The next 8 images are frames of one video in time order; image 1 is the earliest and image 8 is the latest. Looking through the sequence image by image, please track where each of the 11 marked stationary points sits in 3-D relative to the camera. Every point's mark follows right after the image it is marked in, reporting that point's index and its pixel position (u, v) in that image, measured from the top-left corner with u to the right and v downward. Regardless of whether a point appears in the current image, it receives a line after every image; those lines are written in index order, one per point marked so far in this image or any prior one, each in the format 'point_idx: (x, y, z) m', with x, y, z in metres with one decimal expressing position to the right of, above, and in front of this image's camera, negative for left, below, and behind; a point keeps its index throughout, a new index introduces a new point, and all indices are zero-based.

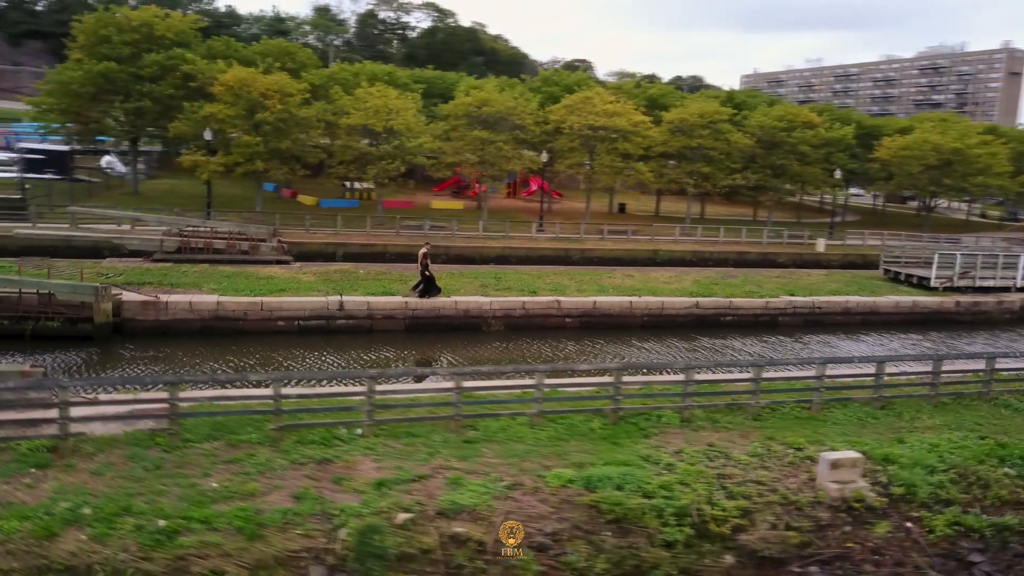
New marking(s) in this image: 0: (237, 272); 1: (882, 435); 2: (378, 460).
0: (-6.0, +0.4, +17.8) m
1: (+4.4, -1.8, +9.8) m
2: (-1.3, -1.7, +8.1) m
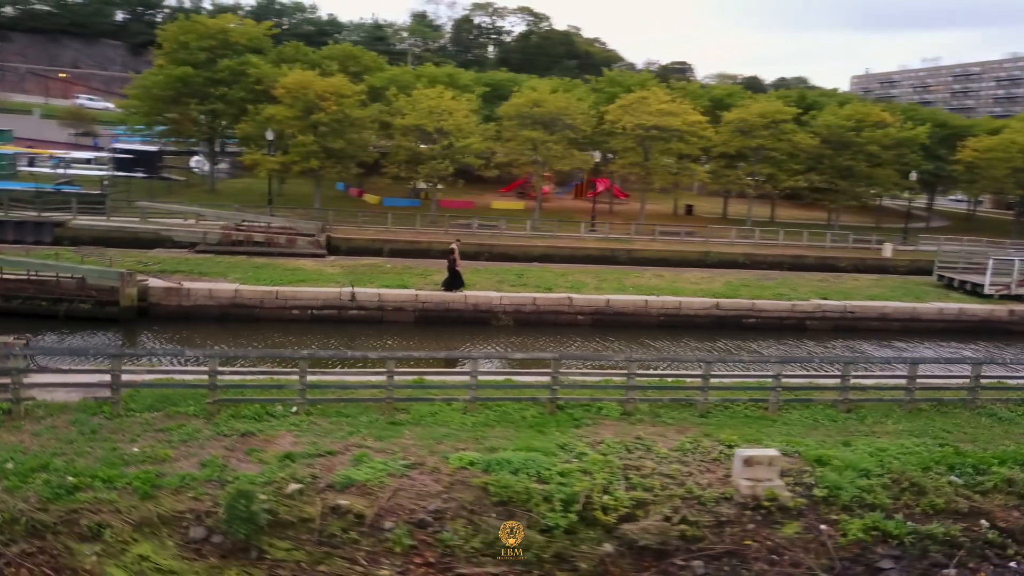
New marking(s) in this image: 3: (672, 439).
0: (-5.6, +0.6, +18.7) m
1: (+3.7, -1.7, +9.4) m
2: (-2.2, -1.5, +8.5) m
3: (+1.8, -1.7, +9.1) m
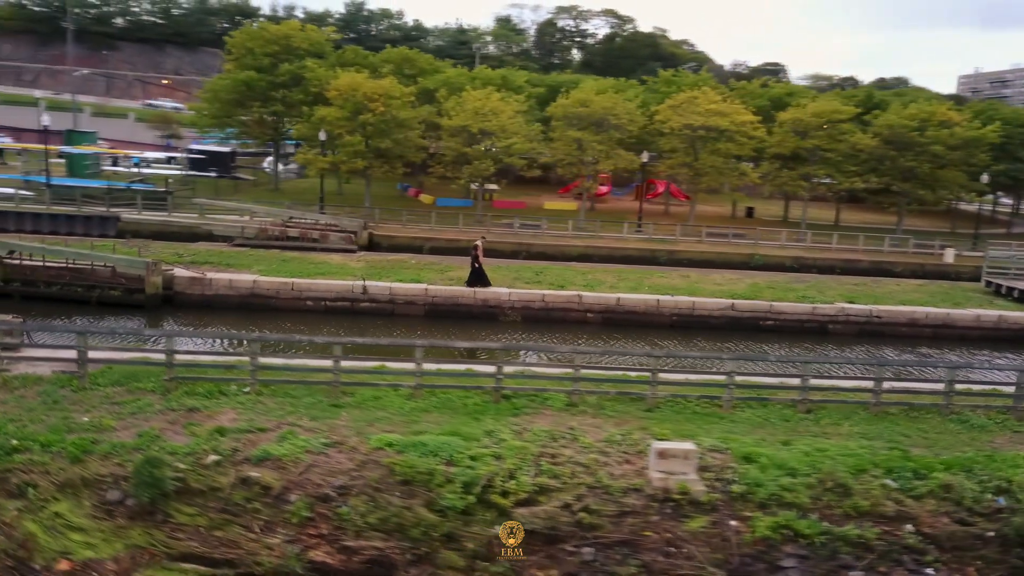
0: (-5.2, +0.8, +19.5) m
1: (+3.0, -1.7, +9.2) m
2: (-3.0, -1.4, +8.9) m
3: (+1.0, -1.6, +9.1) m
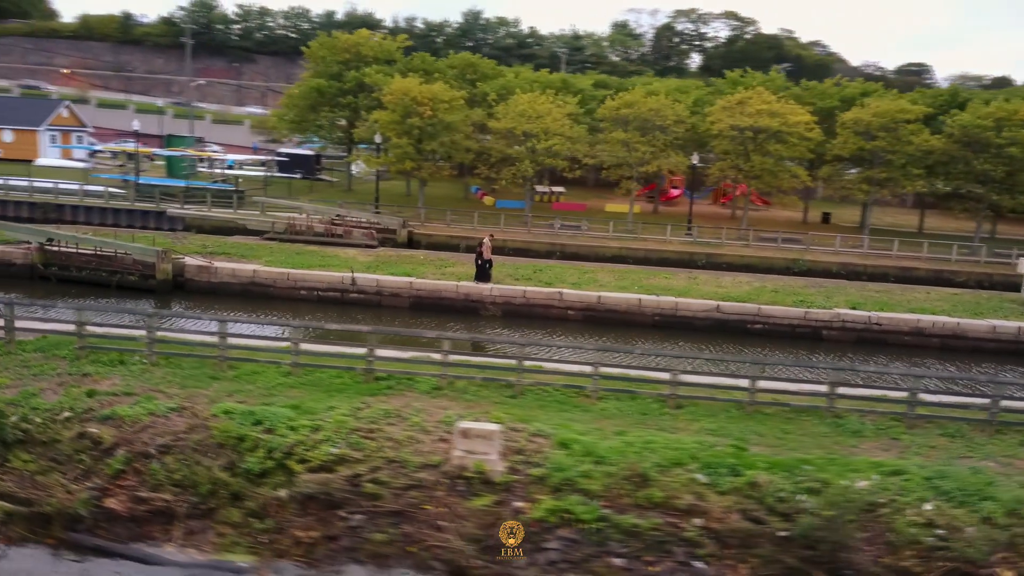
0: (-5.2, +1.0, +20.7) m
1: (+1.2, -1.6, +9.2) m
2: (-4.8, -1.1, +9.9) m
3: (-0.7, -1.4, +9.4) m
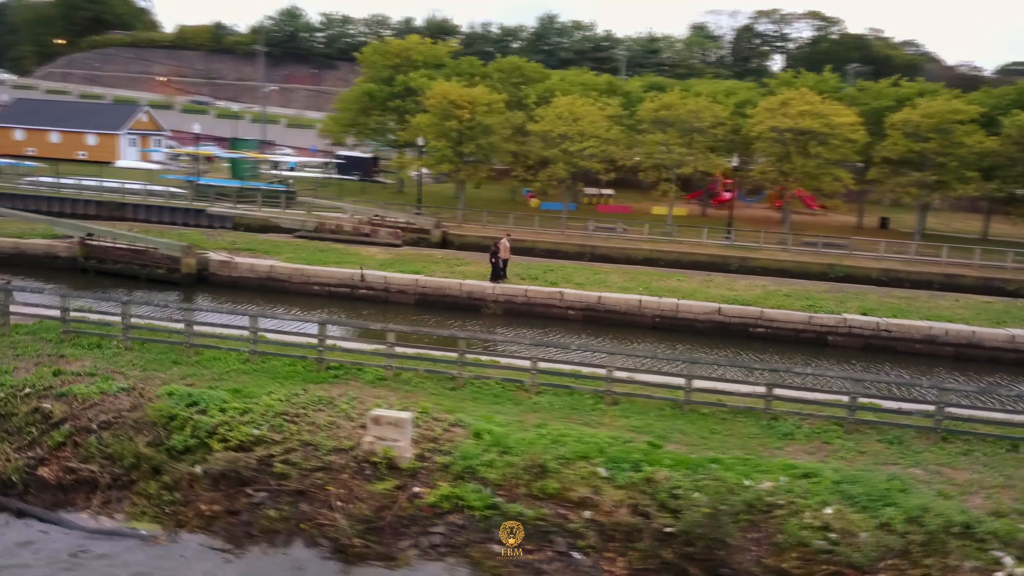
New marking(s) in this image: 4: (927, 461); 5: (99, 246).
0: (-4.8, +1.1, +21.4) m
1: (+0.3, -1.5, +9.3) m
2: (-5.5, -1.0, +10.6) m
3: (-1.6, -1.3, +9.7) m
4: (+4.5, -1.9, +8.8) m
5: (-10.1, +1.0, +19.9) m
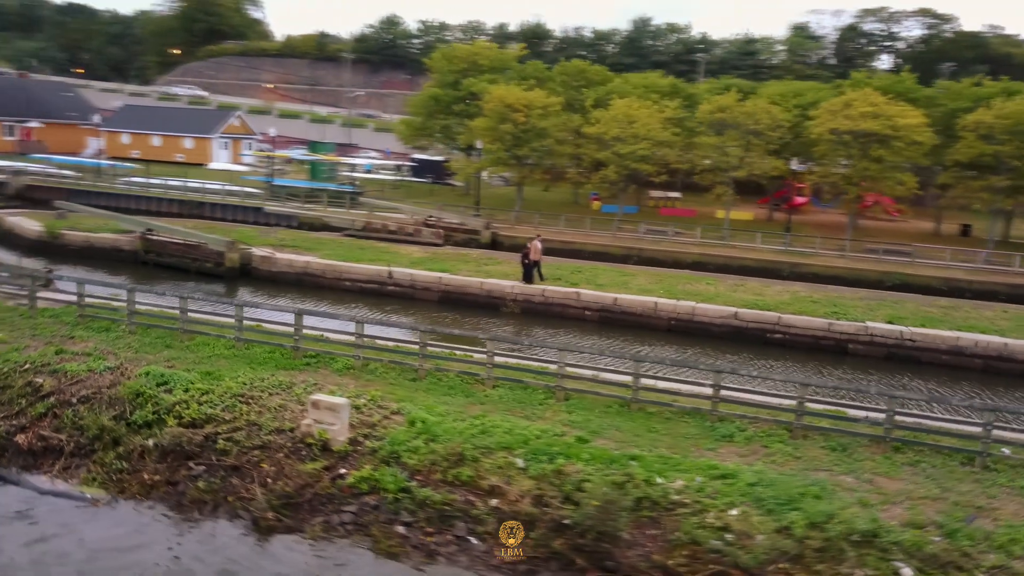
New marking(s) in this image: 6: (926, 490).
0: (-3.8, +1.2, +22.2) m
1: (-0.4, -1.5, +9.6) m
2: (-6.0, -0.8, +11.6) m
3: (-2.2, -1.3, +10.2) m
4: (+3.7, -1.9, +8.5) m
5: (-9.3, +1.2, +21.4) m
6: (+4.1, -2.0, +8.1) m
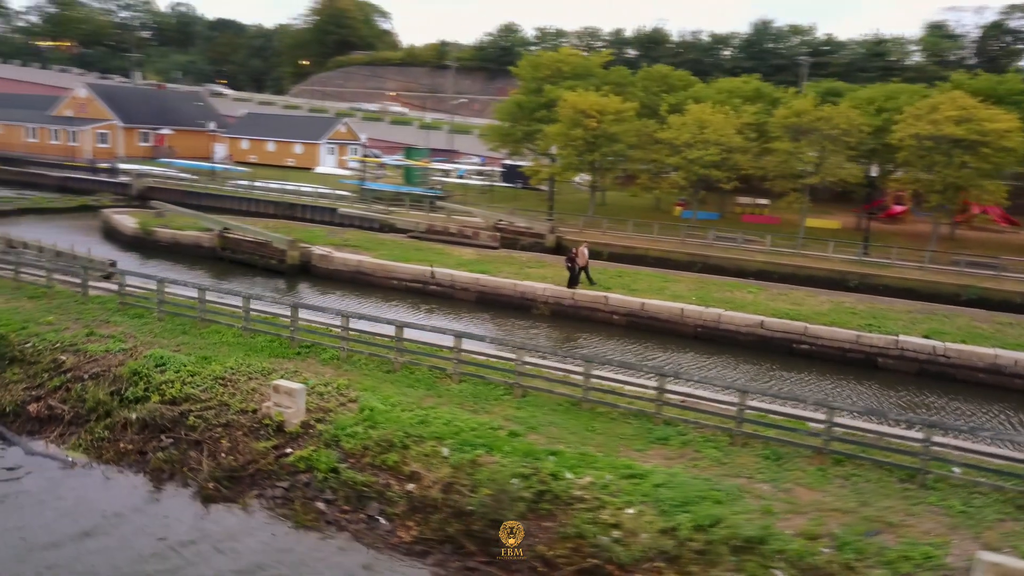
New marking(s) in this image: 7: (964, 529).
0: (-2.4, +1.2, +23.1) m
1: (-1.0, -1.4, +10.1) m
2: (-6.2, -0.6, +12.9) m
3: (-2.7, -1.2, +11.0) m
4: (+2.9, -2.0, +8.4) m
5: (-7.9, +1.4, +23.1) m
6: (+3.2, -2.1, +7.9) m
7: (+4.2, -2.2, +7.5) m
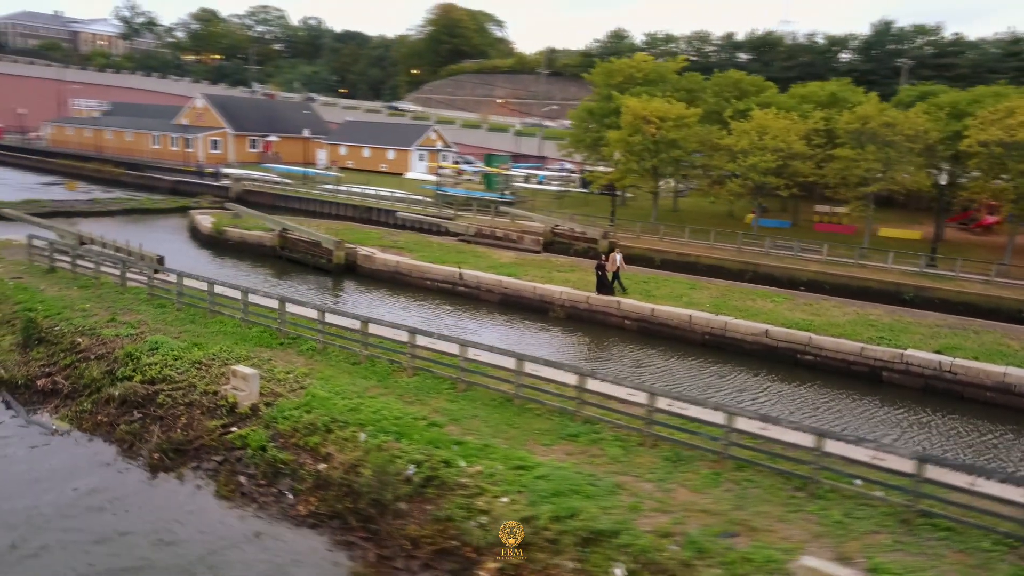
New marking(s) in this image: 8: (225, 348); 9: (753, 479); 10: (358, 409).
0: (-1.3, +1.1, +23.9) m
1: (-1.8, -1.4, +10.8) m
2: (-6.5, -0.5, +14.3) m
3: (-3.3, -1.1, +11.9) m
4: (+1.7, -2.0, +8.6) m
5: (-6.7, +1.5, +24.7) m
6: (+2.0, -2.1, +8.0) m
7: (+2.9, -2.3, +7.4) m
8: (-4.4, -0.9, +12.4) m
9: (+2.6, -2.0, +8.6) m
10: (-1.9, -1.5, +10.1) m
